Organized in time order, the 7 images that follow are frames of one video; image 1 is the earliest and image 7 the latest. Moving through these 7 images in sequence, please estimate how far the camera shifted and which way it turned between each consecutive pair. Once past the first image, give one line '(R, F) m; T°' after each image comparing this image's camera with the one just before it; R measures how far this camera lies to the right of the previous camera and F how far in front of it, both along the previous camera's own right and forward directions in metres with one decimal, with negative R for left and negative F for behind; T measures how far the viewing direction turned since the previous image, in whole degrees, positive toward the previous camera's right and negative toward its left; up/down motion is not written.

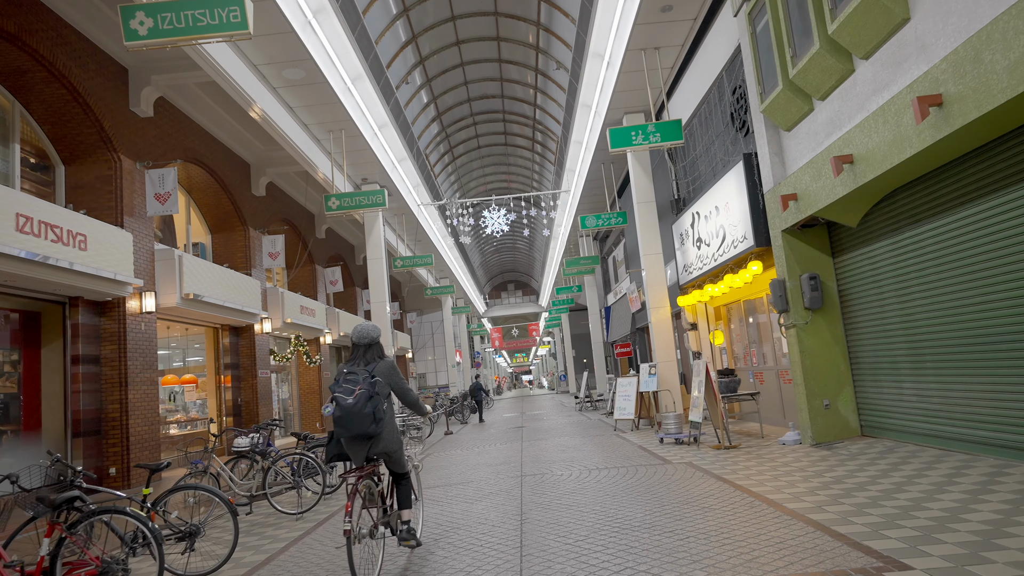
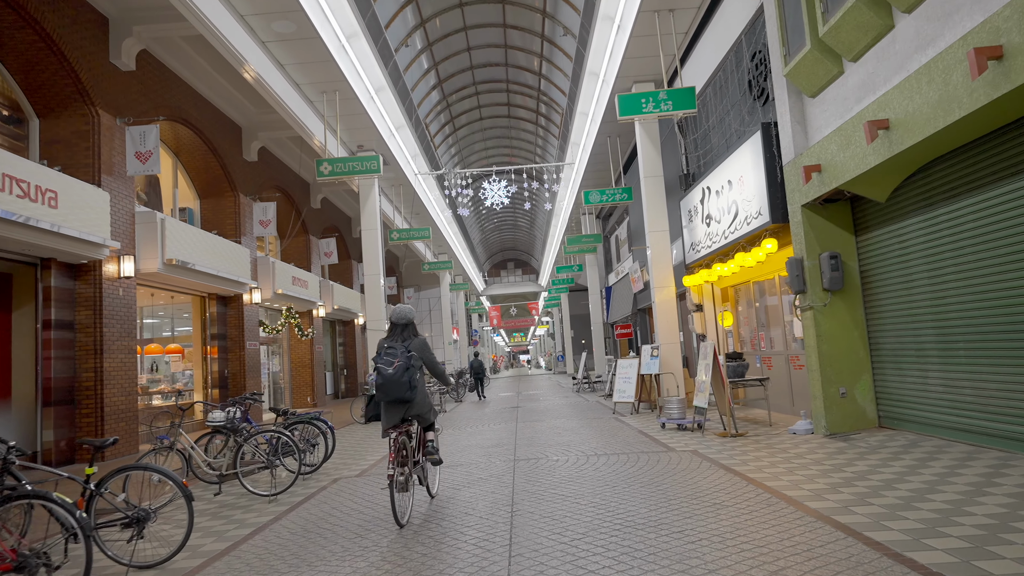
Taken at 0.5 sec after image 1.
(0.0, +0.5) m; 0°
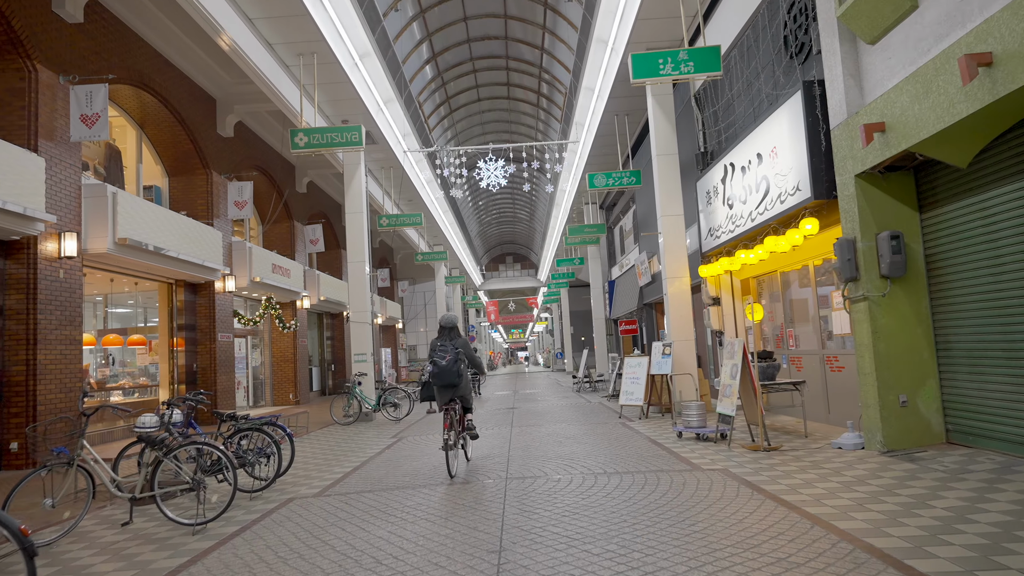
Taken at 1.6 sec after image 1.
(0.0, +1.3) m; 0°
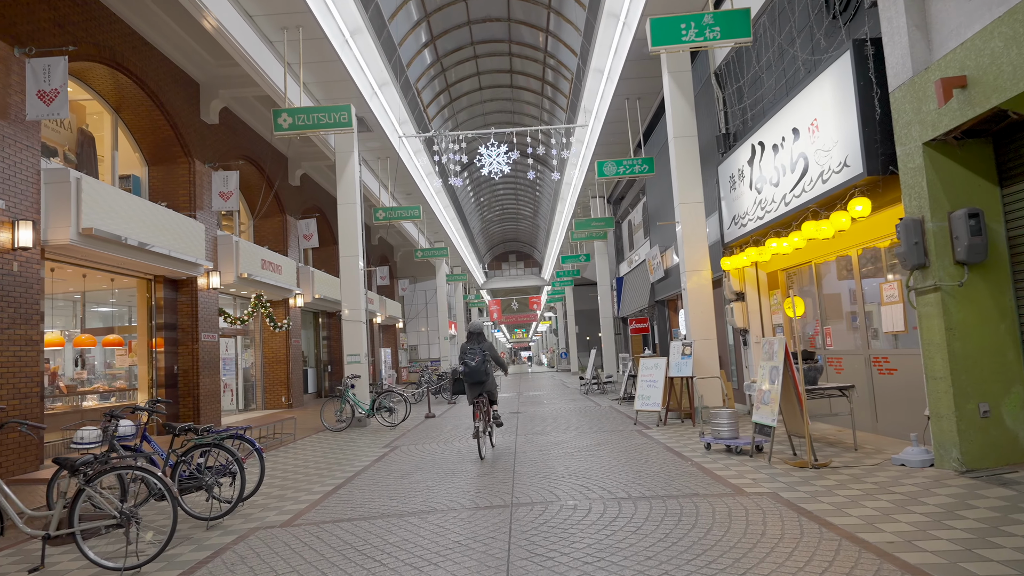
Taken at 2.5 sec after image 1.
(0.0, +0.9) m; 0°
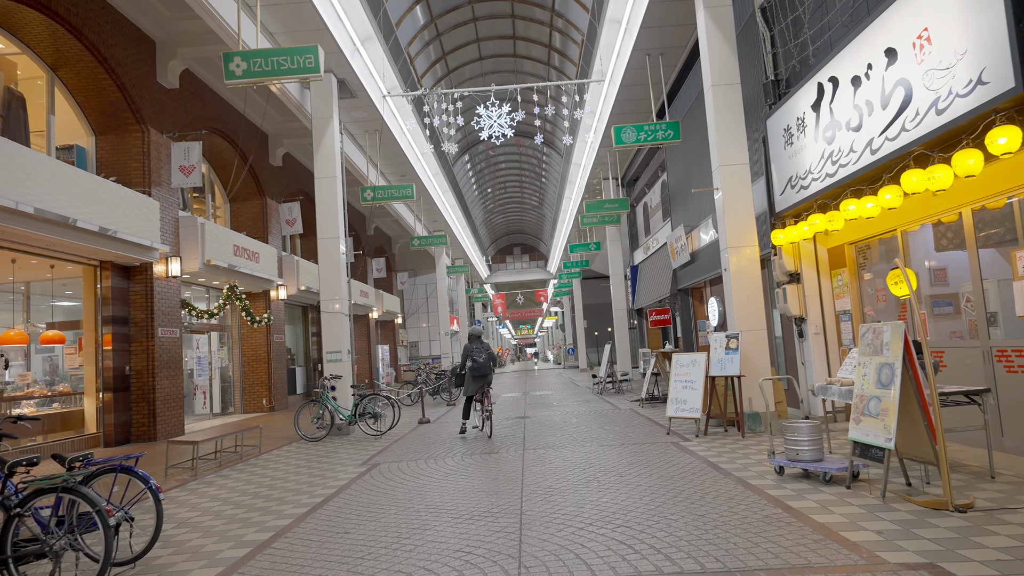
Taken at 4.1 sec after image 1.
(0.0, +1.8) m; 0°
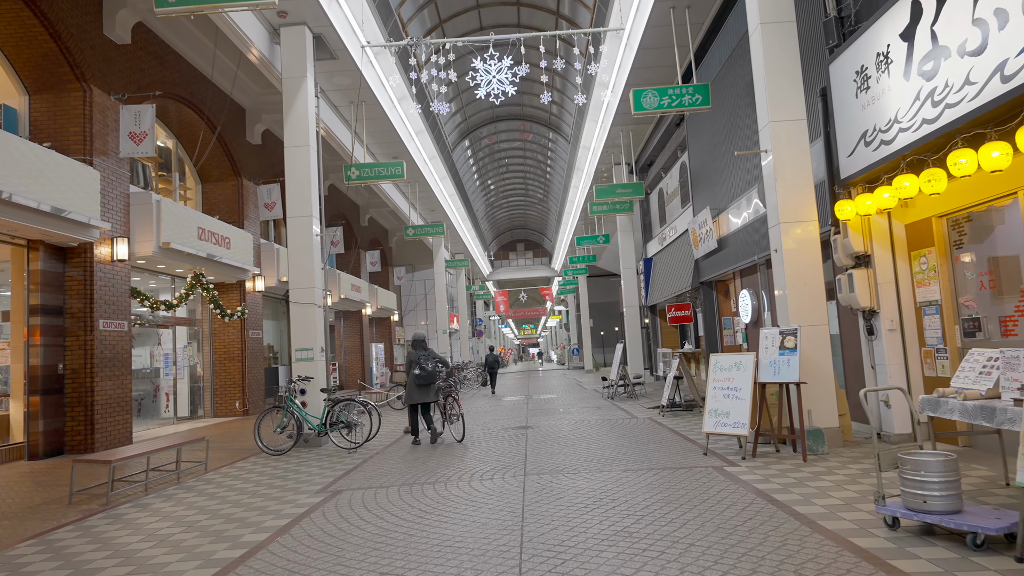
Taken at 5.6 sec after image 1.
(0.0, +1.6) m; 0°
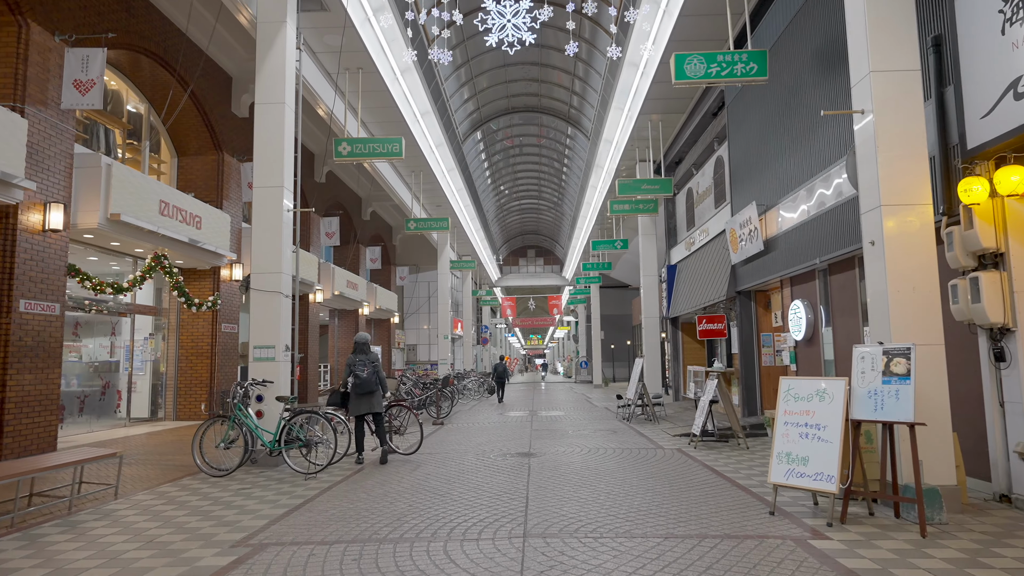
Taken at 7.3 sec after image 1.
(0.0, +1.7) m; -1°
